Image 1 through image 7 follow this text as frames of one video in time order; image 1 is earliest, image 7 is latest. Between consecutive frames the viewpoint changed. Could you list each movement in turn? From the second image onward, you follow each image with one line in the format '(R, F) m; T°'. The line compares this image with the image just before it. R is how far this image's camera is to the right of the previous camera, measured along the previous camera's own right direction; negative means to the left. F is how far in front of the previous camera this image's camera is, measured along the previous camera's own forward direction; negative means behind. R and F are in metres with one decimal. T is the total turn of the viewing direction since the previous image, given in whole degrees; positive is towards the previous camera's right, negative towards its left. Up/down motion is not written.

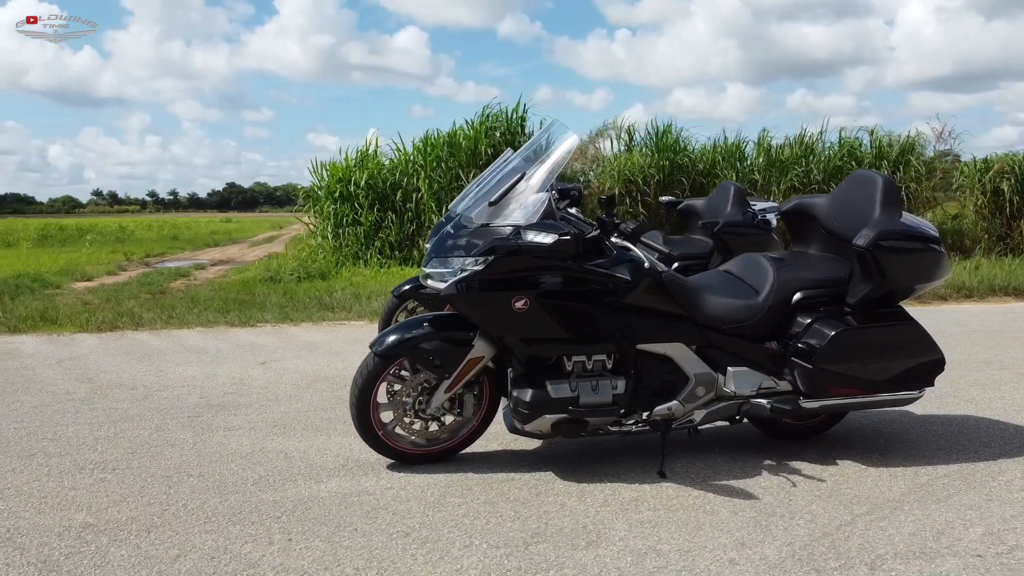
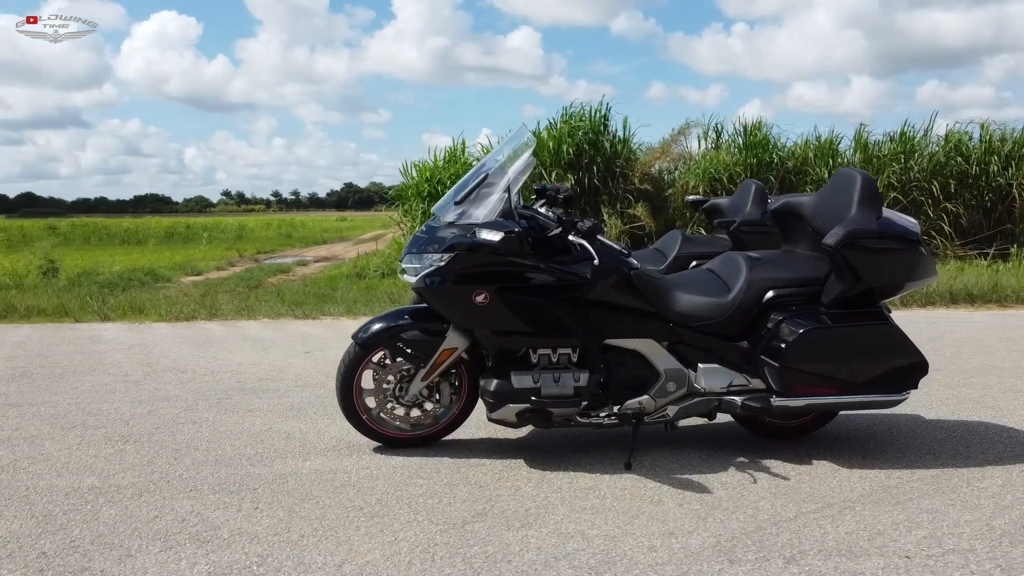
(+0.7, -0.2) m; -8°
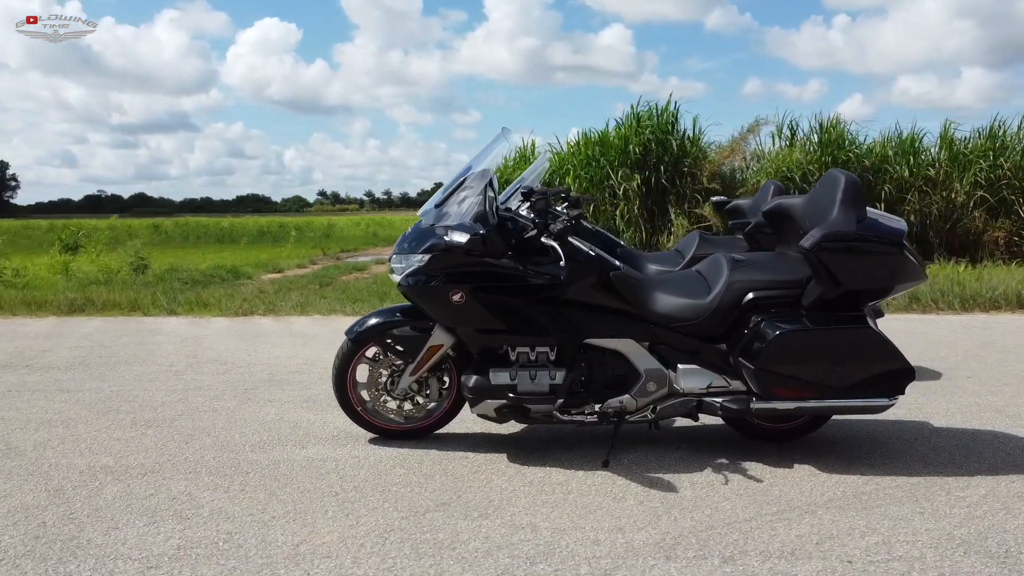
(+0.6, -0.1) m; -6°
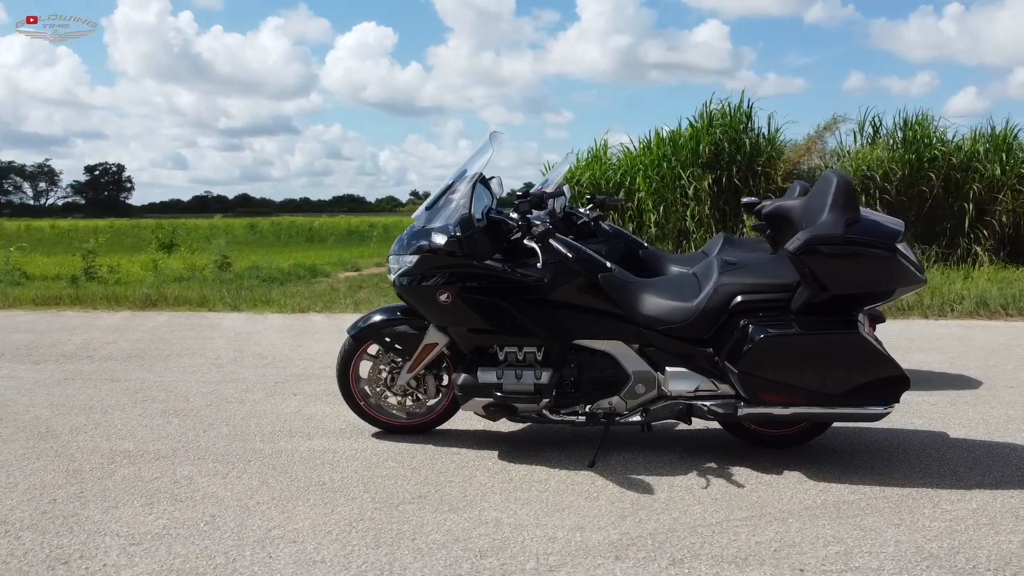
(+0.5, -0.1) m; -6°
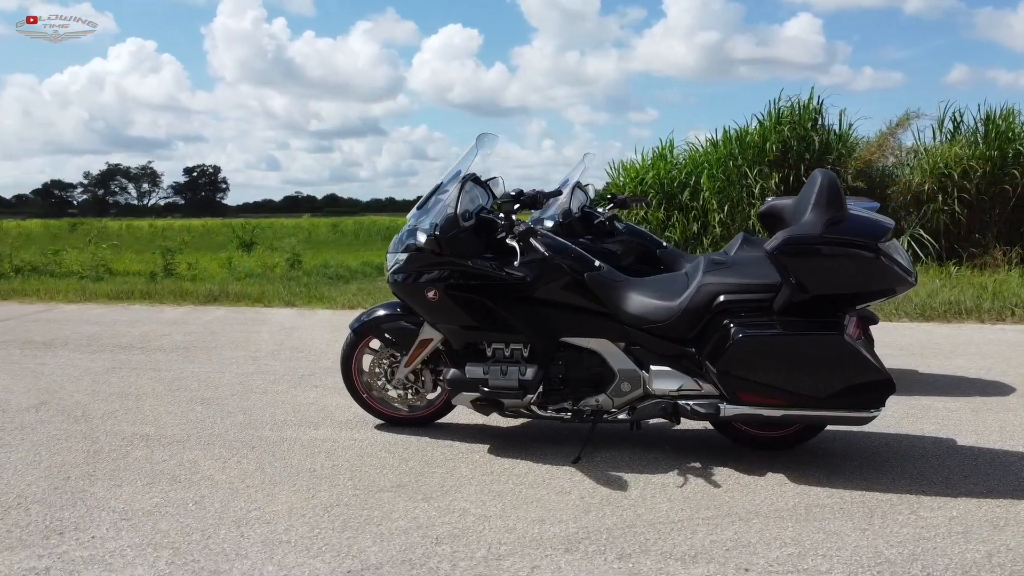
(+0.5, -0.1) m; -6°
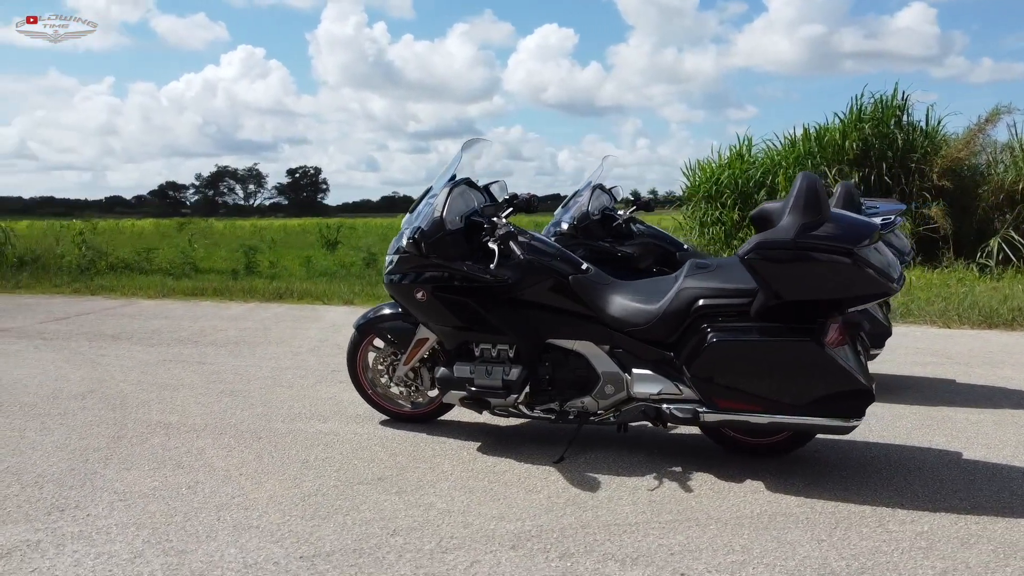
(+0.6, -0.1) m; -6°
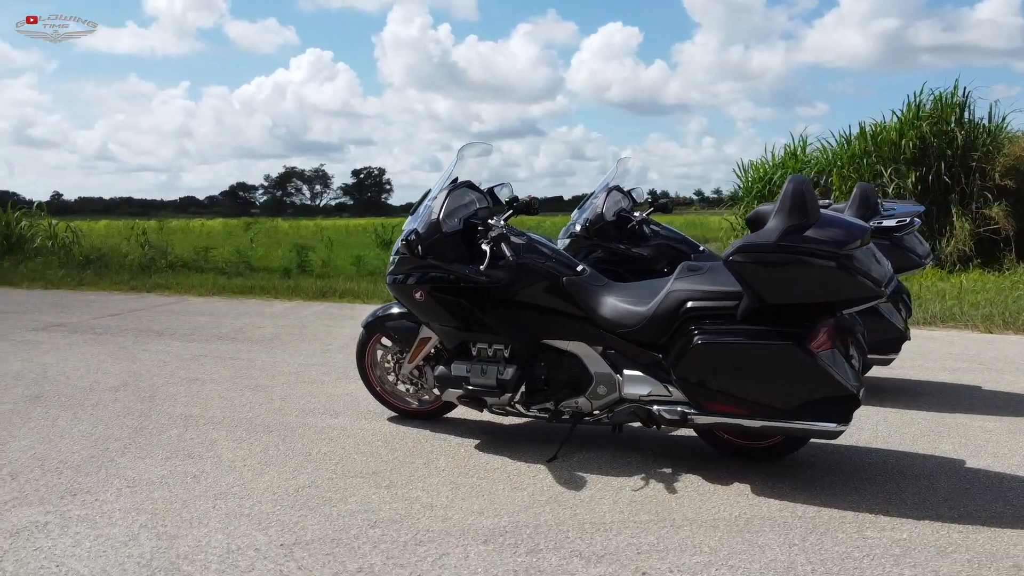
(+0.4, -0.1) m; -4°
